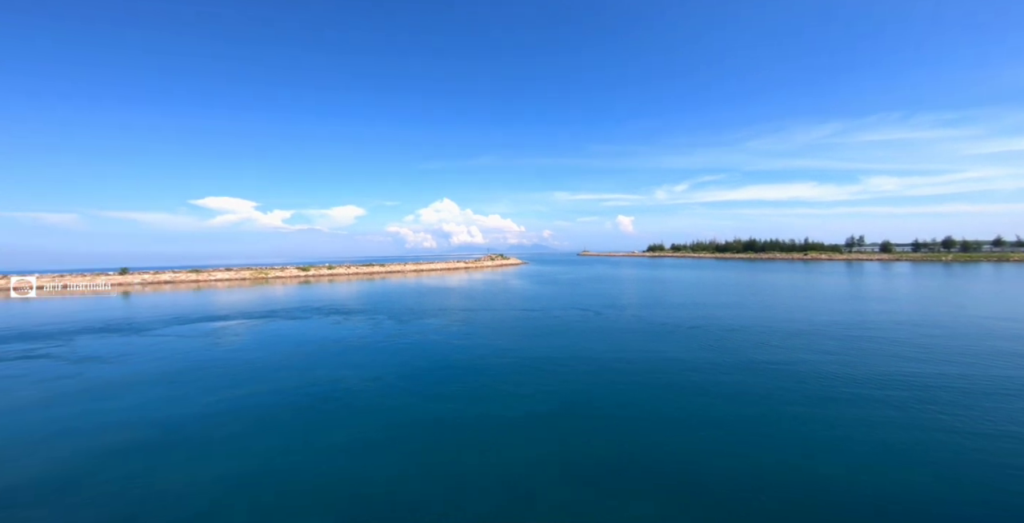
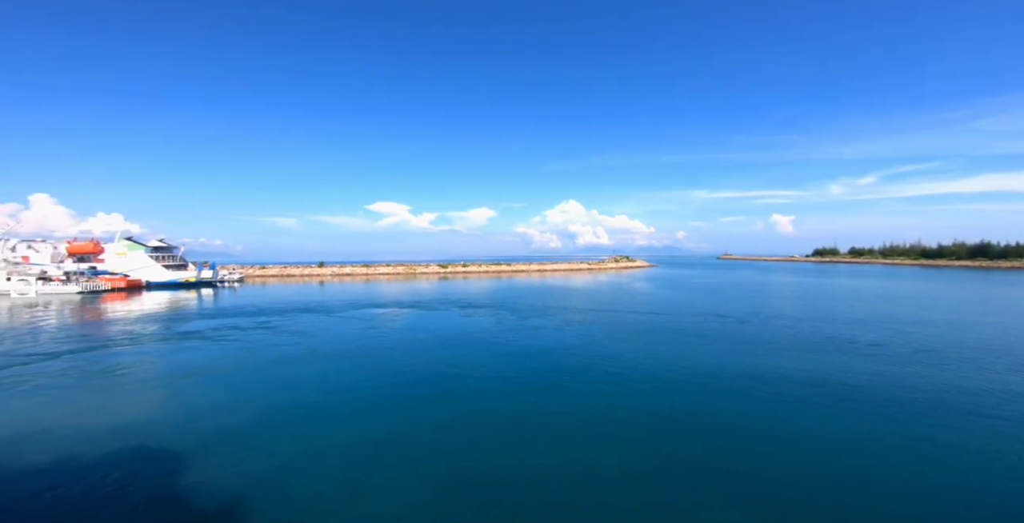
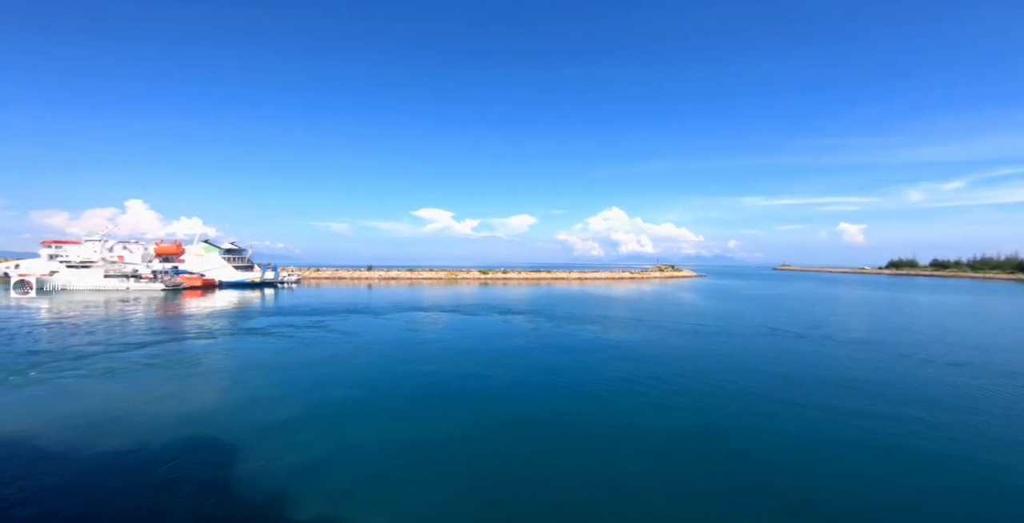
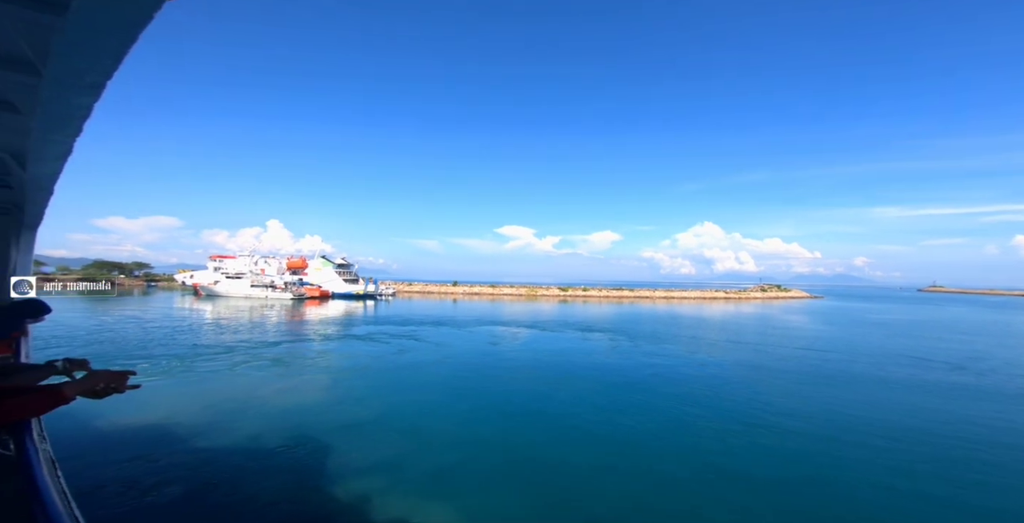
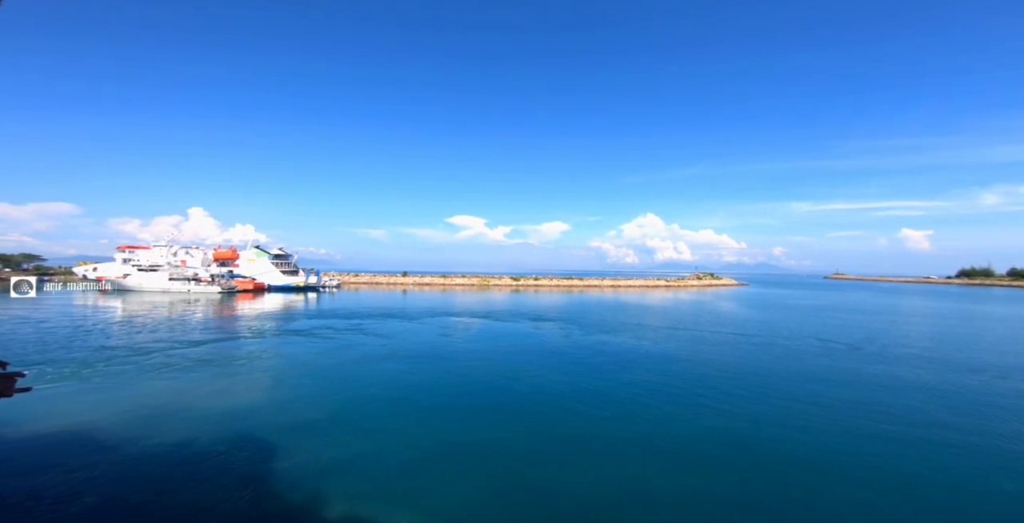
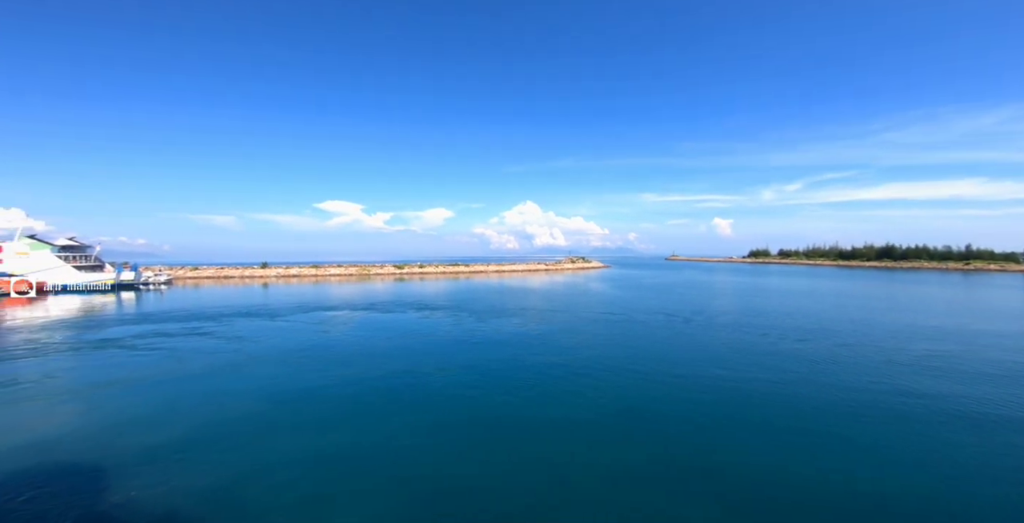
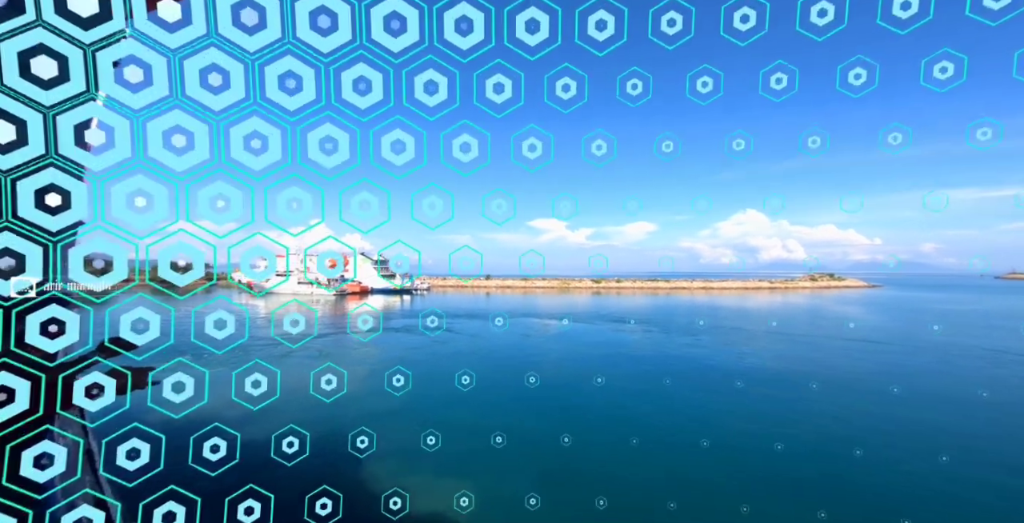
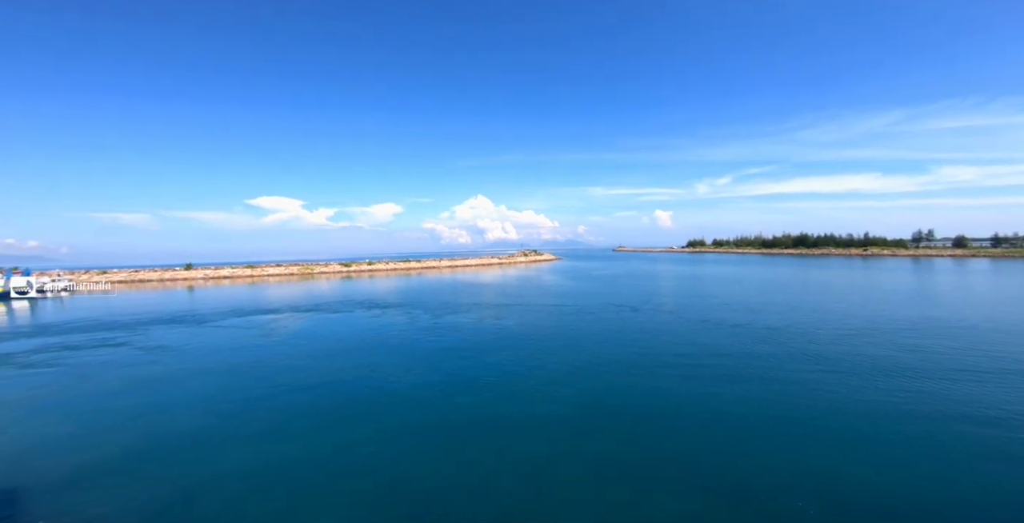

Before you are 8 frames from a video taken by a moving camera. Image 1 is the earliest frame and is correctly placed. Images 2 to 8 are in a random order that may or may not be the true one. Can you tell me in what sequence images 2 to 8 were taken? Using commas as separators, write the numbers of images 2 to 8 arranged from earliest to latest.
8, 6, 2, 3, 5, 4, 7
